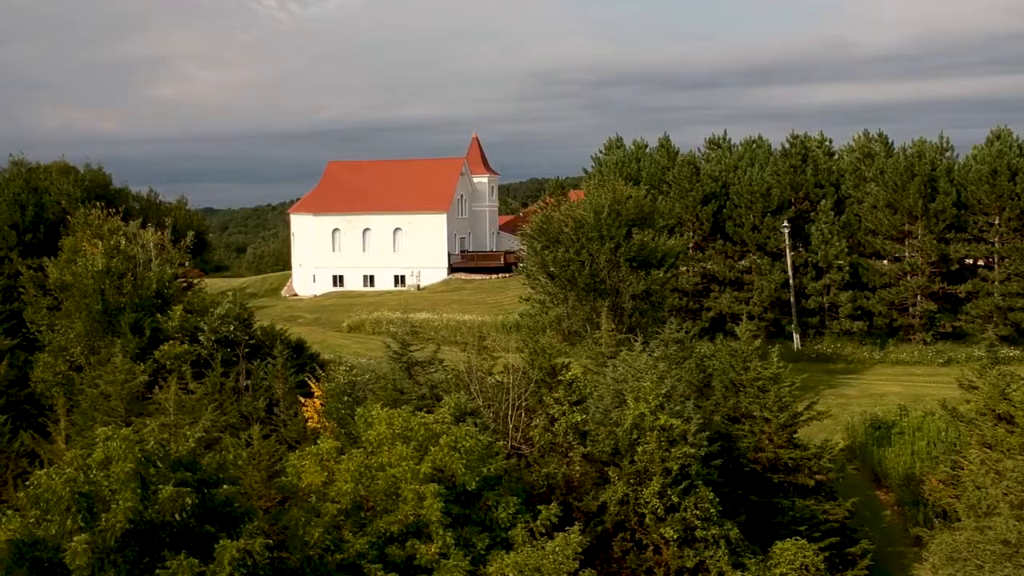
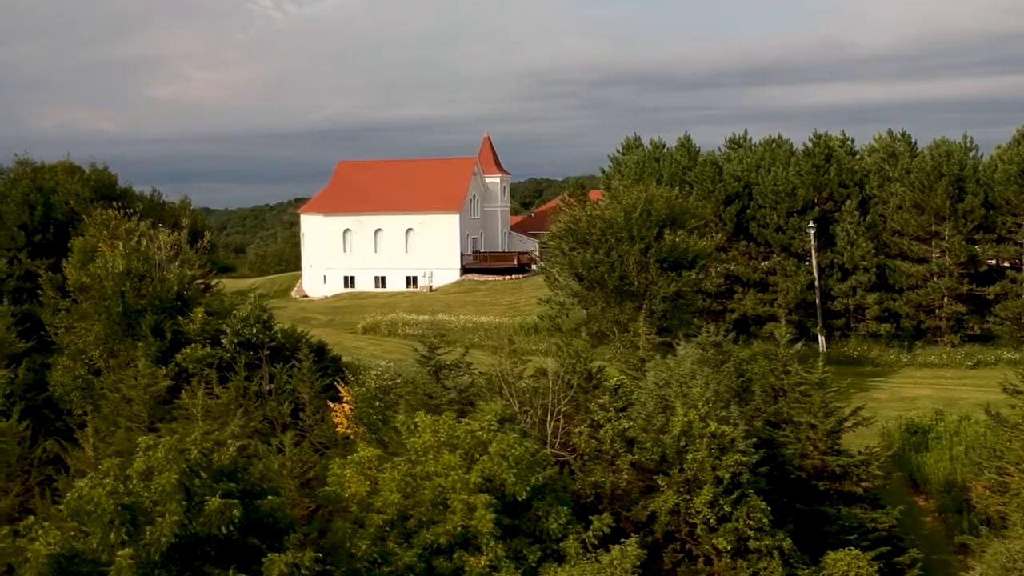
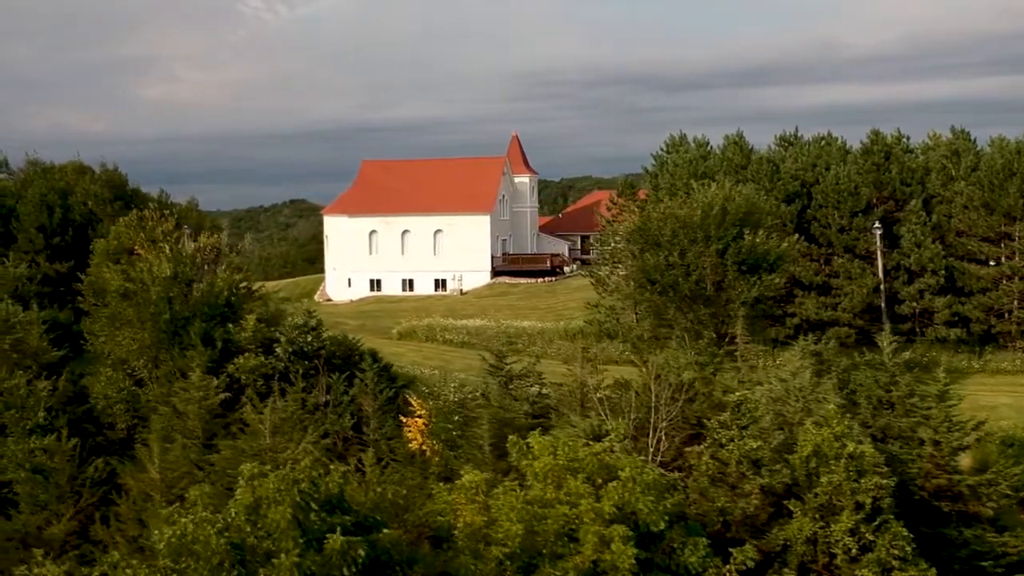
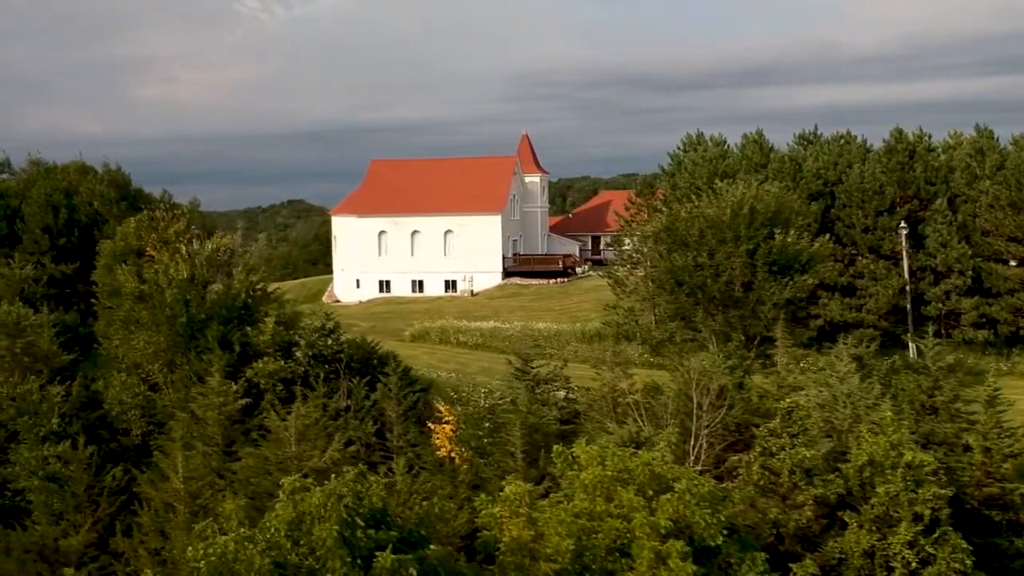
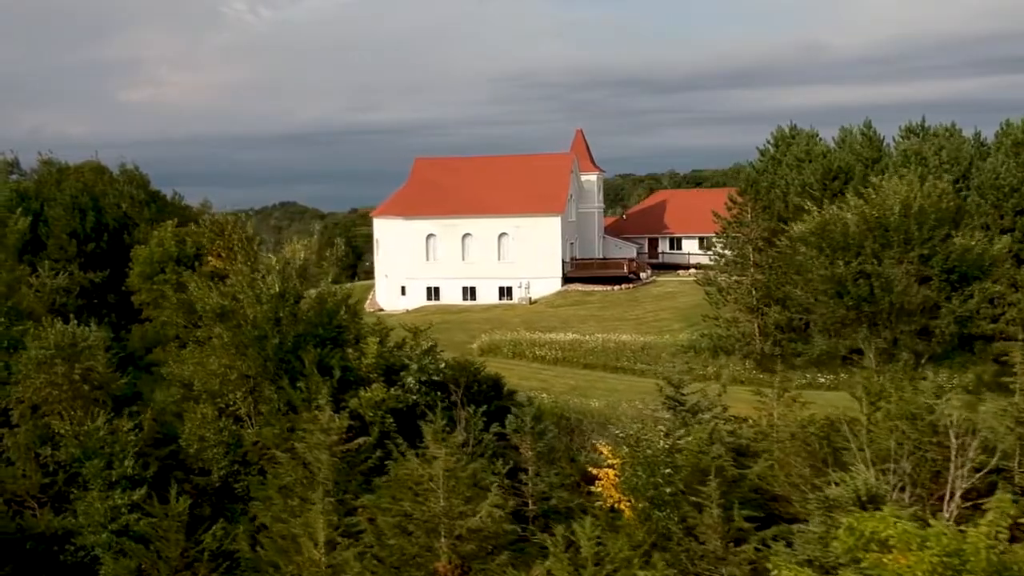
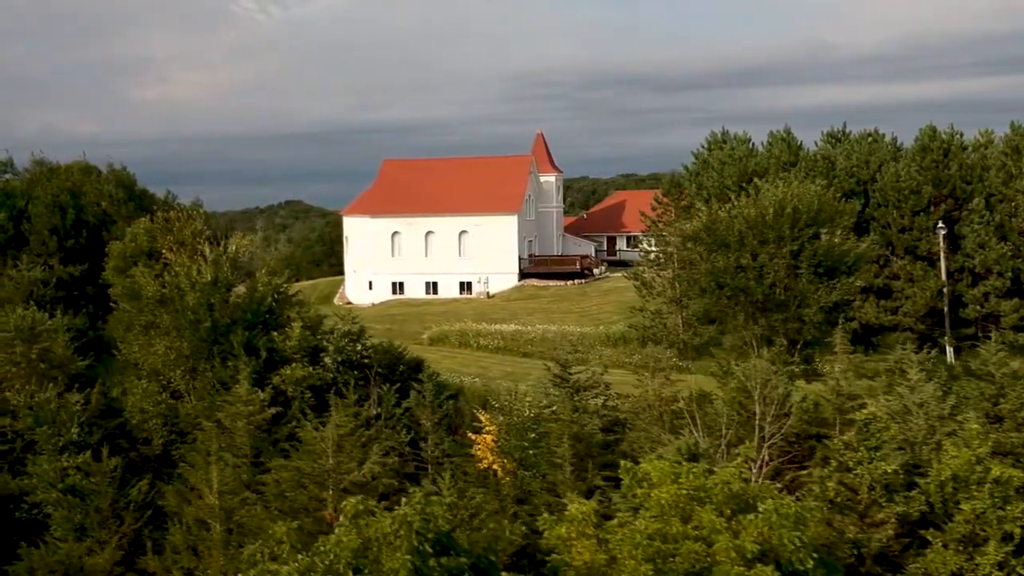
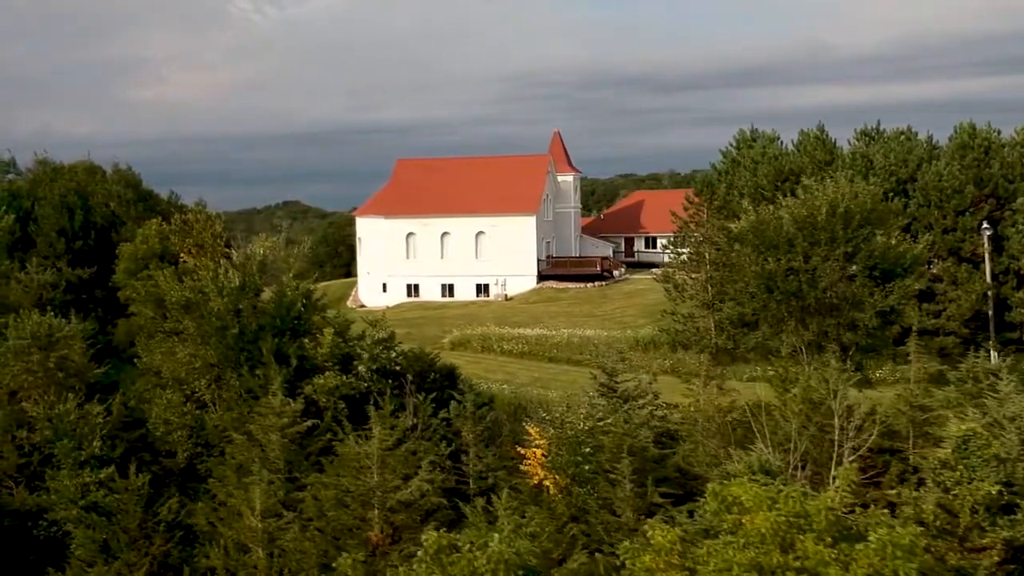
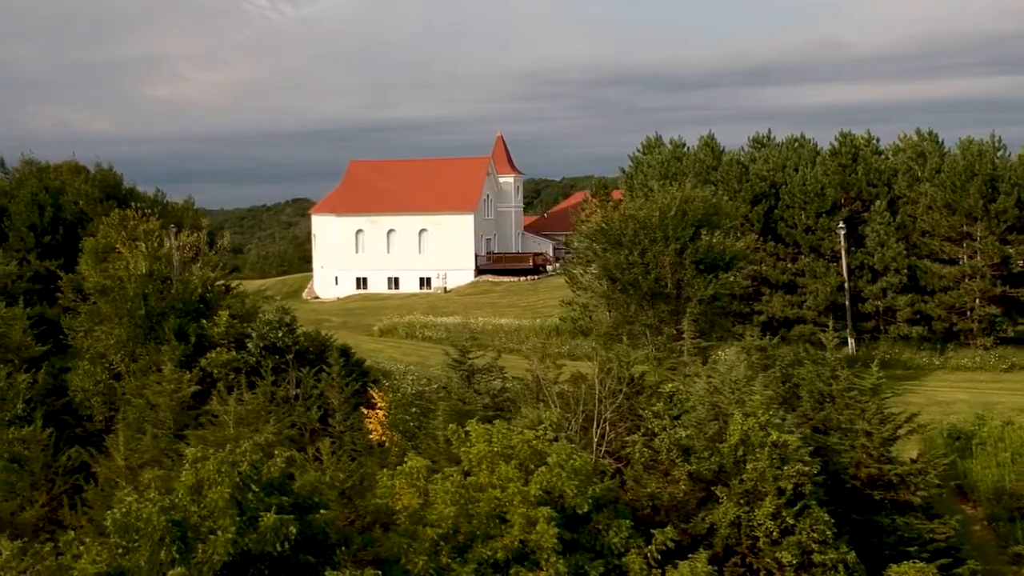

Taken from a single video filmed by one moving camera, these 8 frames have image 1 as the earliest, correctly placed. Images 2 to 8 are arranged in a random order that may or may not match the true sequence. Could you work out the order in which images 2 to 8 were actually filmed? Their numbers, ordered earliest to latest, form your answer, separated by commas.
2, 8, 3, 4, 6, 7, 5
